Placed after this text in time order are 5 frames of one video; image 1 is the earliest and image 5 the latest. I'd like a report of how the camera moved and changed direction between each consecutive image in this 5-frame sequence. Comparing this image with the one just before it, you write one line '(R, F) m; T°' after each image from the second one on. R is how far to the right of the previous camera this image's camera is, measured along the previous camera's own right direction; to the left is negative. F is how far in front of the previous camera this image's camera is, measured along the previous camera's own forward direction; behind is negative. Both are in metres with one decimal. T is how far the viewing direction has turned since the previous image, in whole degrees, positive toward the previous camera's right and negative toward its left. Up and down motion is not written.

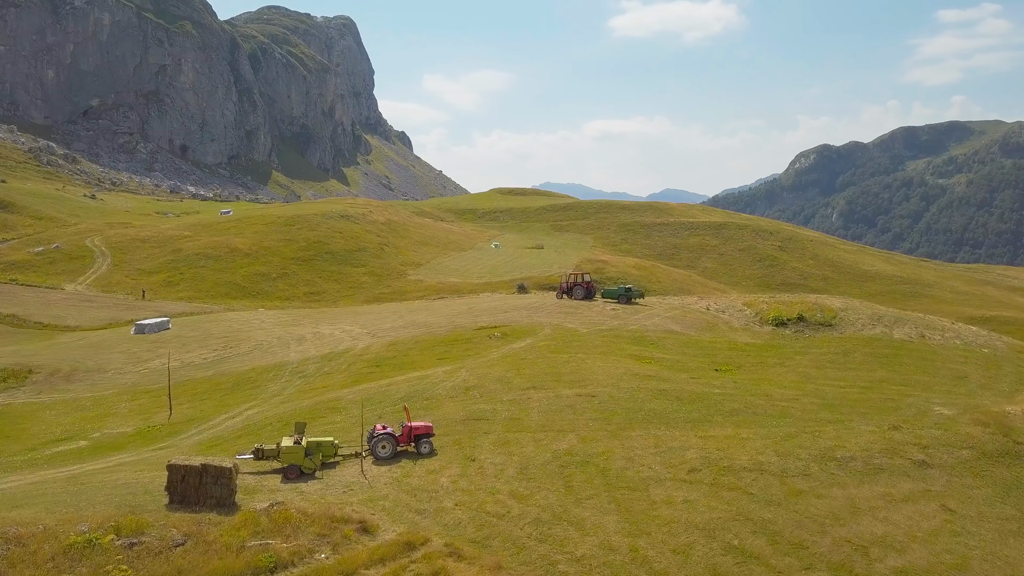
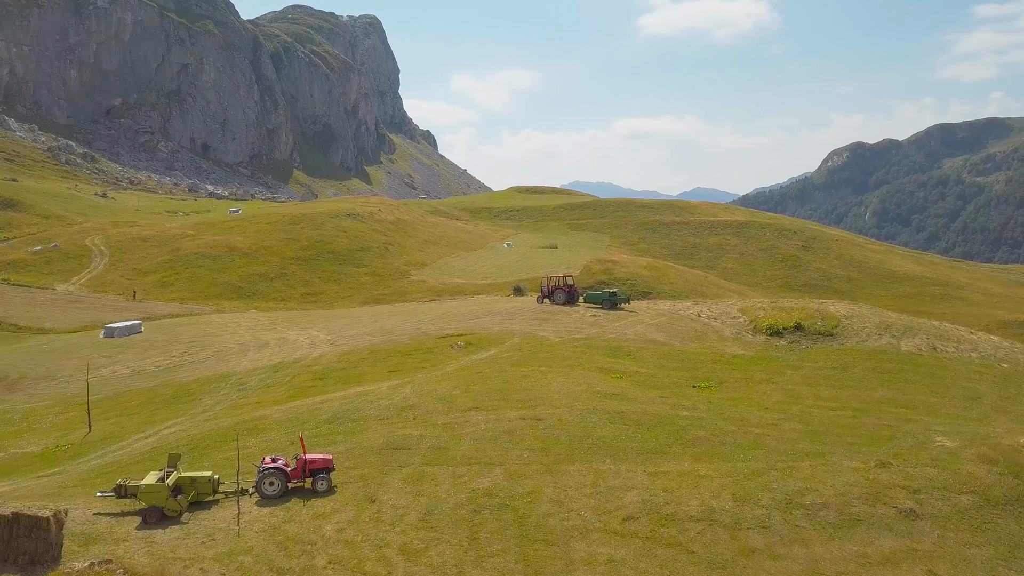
(+2.6, +3.3) m; -2°
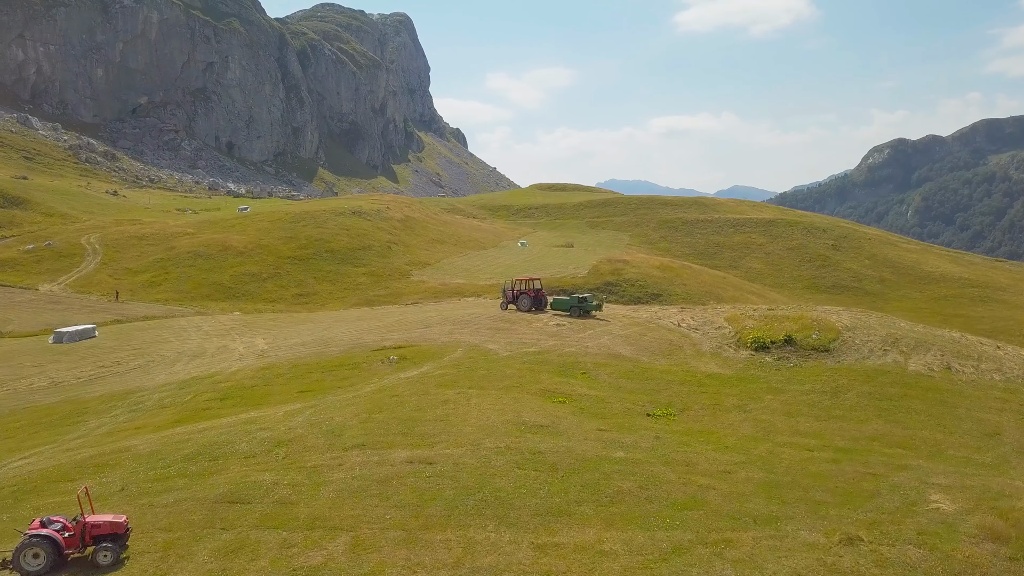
(+3.3, +4.5) m; -2°
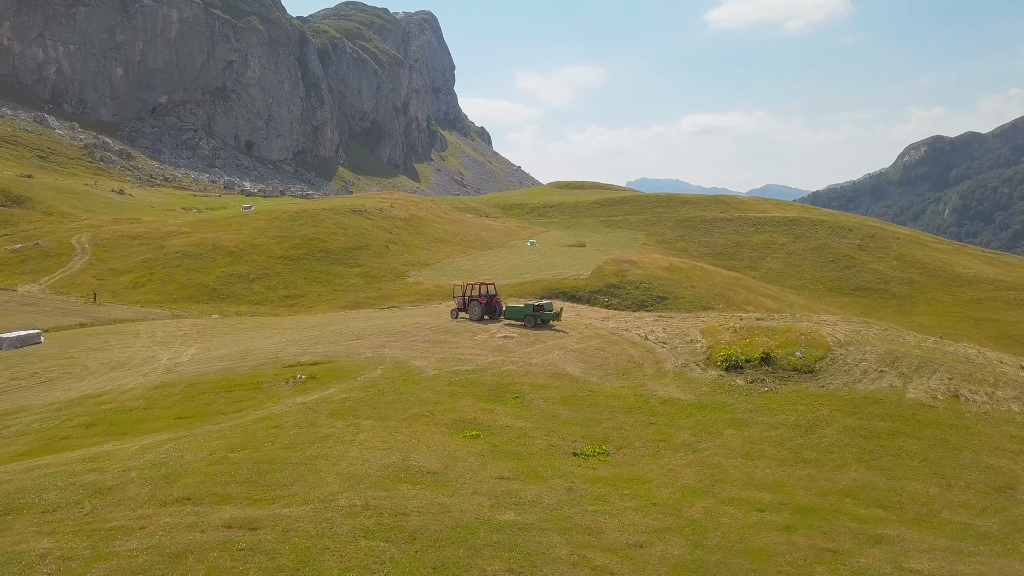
(+3.1, +4.2) m; -2°
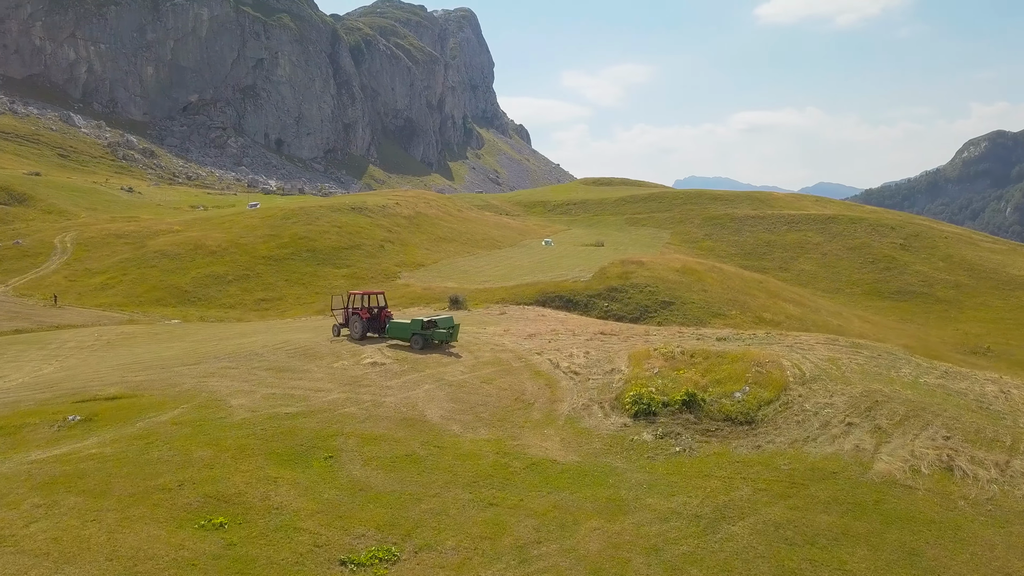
(+4.7, +6.5) m; -3°
